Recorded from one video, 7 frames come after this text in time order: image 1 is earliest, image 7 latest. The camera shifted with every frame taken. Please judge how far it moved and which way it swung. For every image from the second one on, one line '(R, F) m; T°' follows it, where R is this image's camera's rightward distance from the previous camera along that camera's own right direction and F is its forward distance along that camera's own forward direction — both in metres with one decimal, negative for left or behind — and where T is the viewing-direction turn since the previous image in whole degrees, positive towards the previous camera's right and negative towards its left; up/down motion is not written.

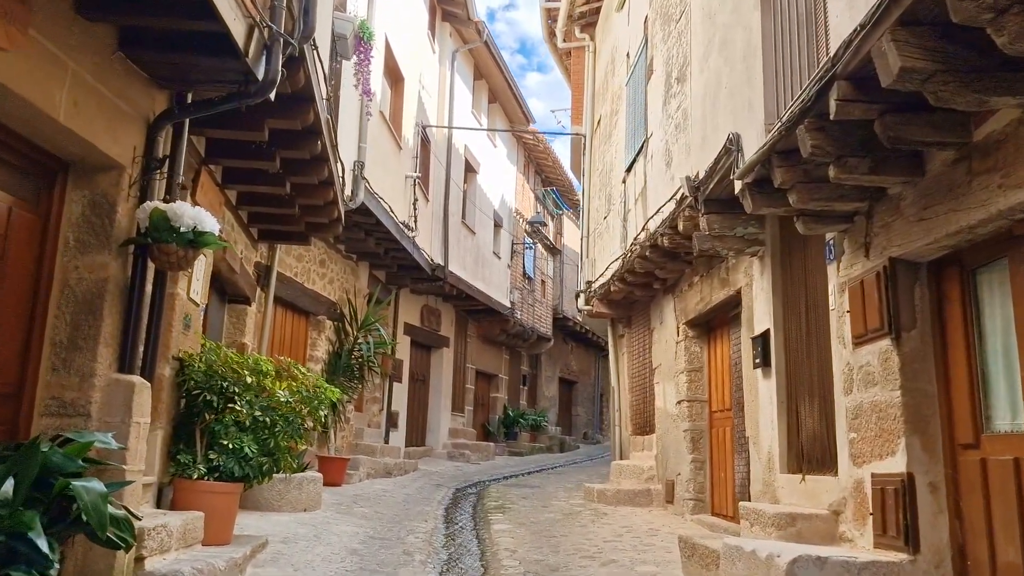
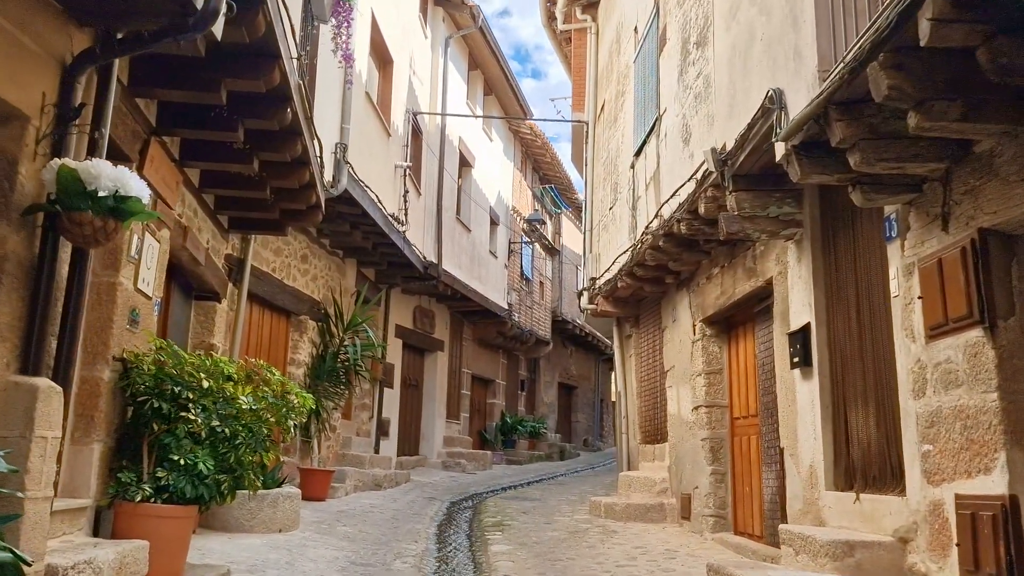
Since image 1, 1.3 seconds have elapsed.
(0.0, +0.7) m; 0°
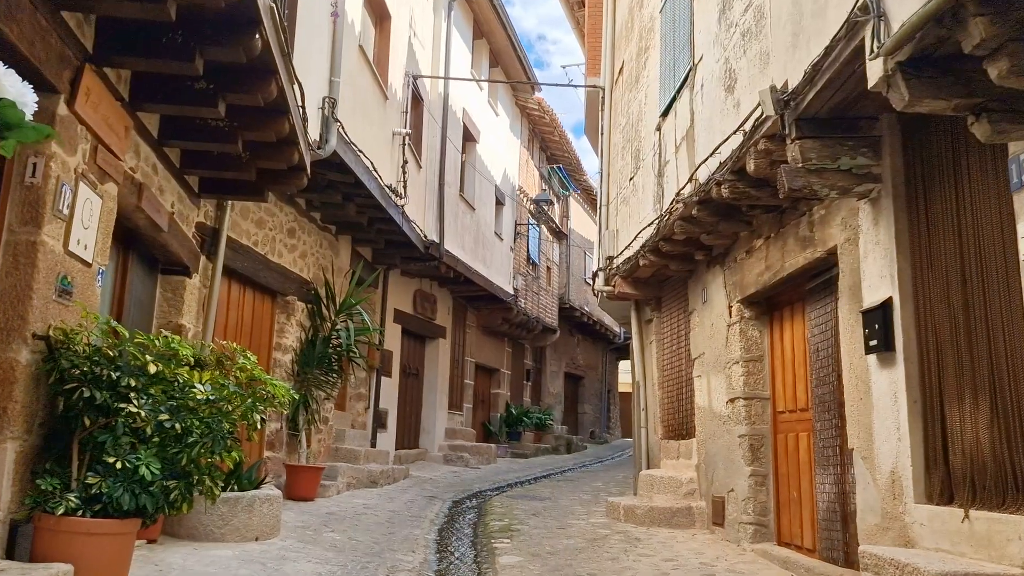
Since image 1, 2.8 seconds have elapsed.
(-0.1, +0.9) m; 0°
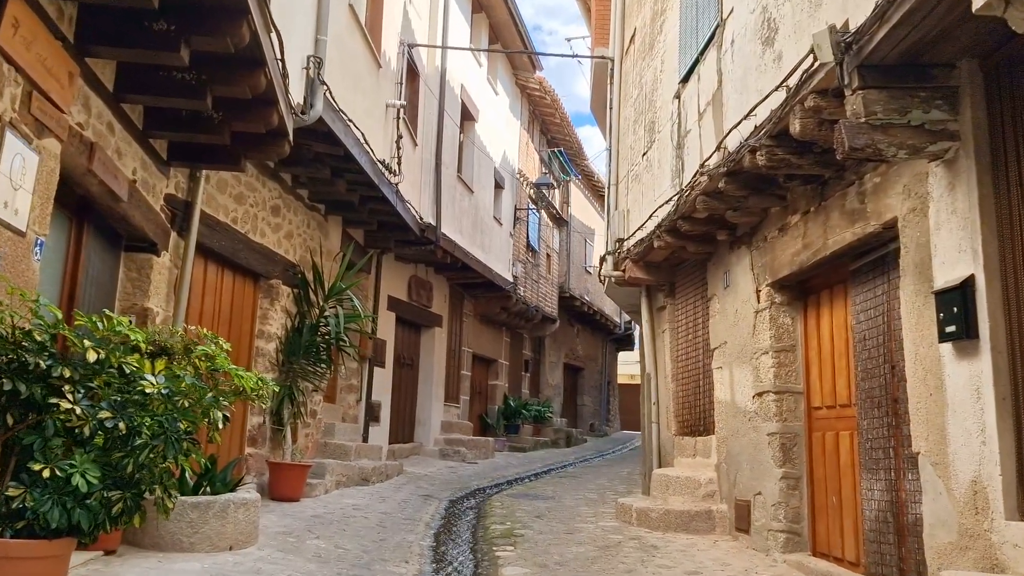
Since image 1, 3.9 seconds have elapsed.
(-0.1, +0.6) m; 0°
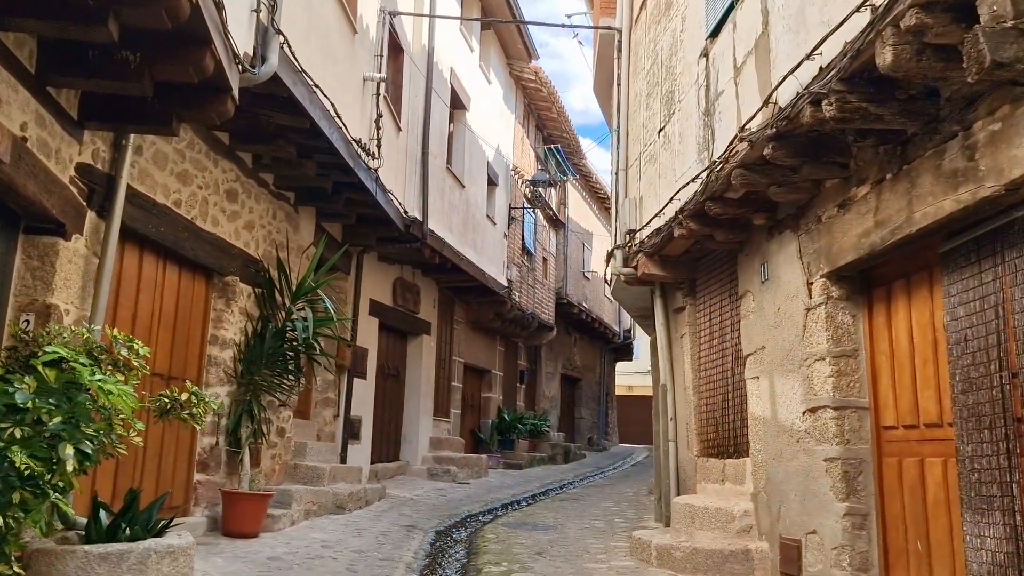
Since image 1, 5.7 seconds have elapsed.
(0.0, +1.0) m; 0°
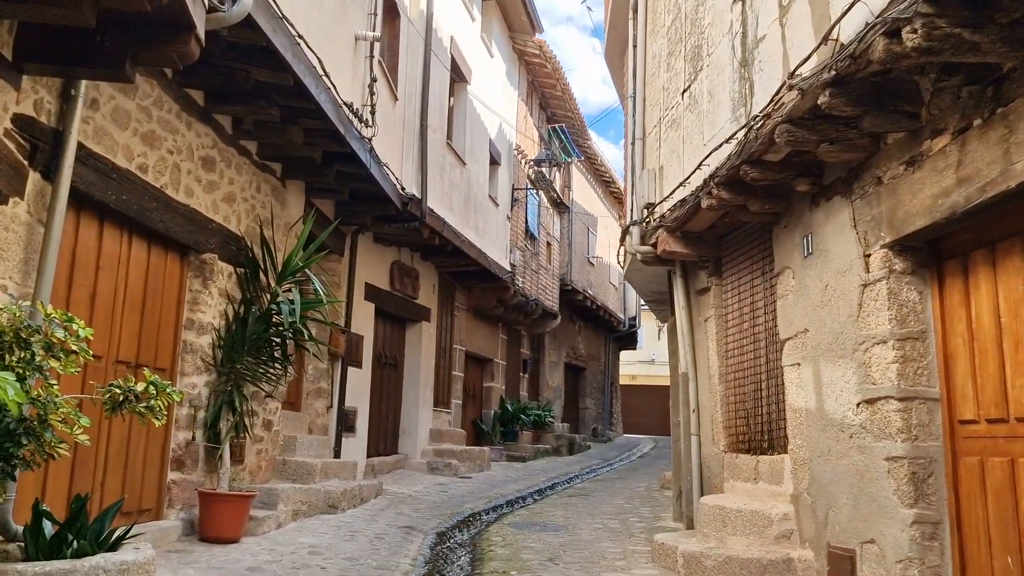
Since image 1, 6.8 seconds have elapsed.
(-0.1, +0.6) m; 0°
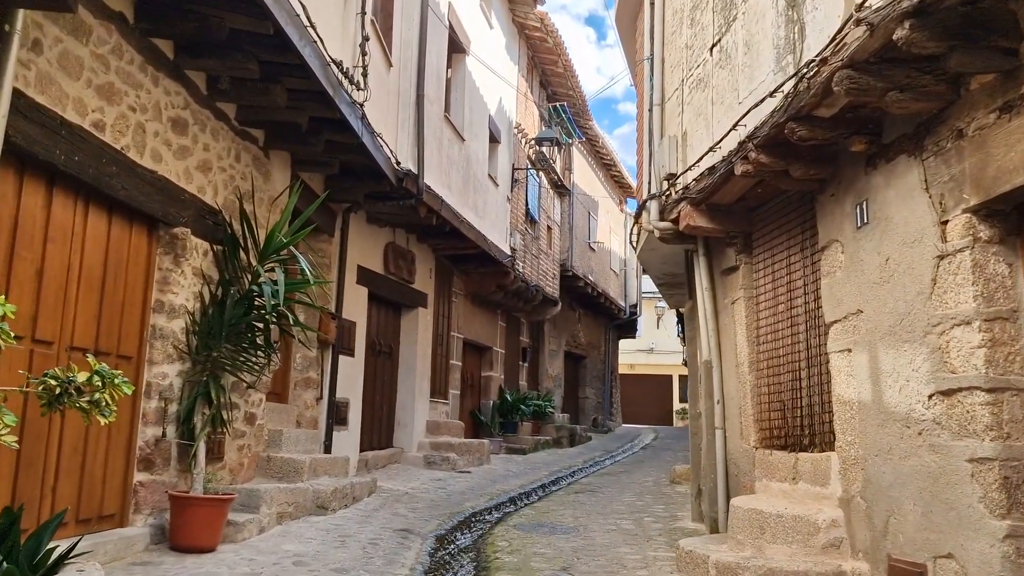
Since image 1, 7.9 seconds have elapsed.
(-0.1, +0.6) m; 0°
